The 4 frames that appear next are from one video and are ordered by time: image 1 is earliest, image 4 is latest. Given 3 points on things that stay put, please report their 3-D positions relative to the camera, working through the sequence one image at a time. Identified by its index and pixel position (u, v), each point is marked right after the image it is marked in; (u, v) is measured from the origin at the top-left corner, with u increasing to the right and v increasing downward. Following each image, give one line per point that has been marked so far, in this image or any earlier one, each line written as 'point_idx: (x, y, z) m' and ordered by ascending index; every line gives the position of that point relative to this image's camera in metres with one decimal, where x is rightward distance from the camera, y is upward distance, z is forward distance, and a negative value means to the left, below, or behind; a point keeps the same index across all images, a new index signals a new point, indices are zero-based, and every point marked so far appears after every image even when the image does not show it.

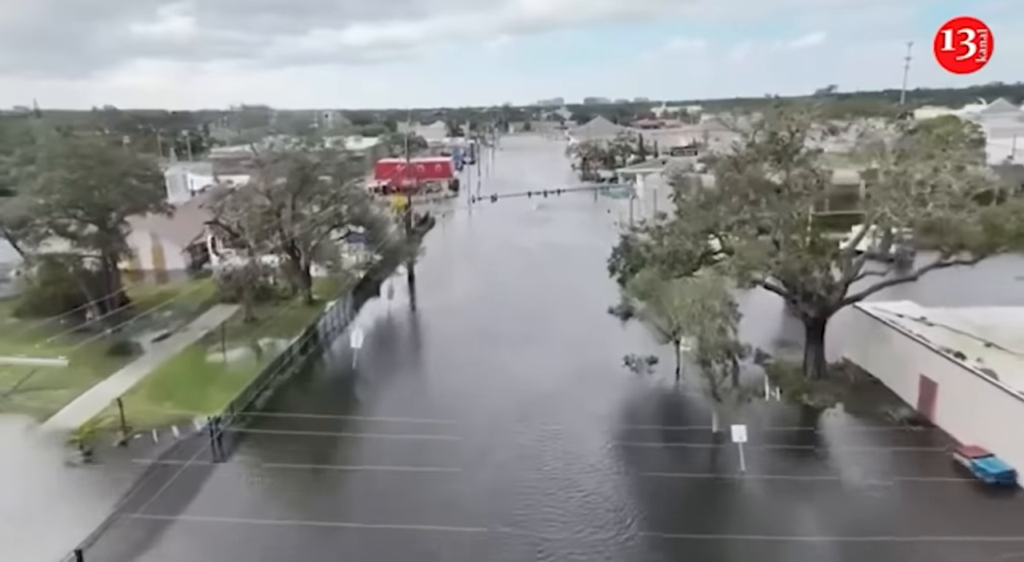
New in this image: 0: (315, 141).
0: (-3.6, +2.6, +13.7) m
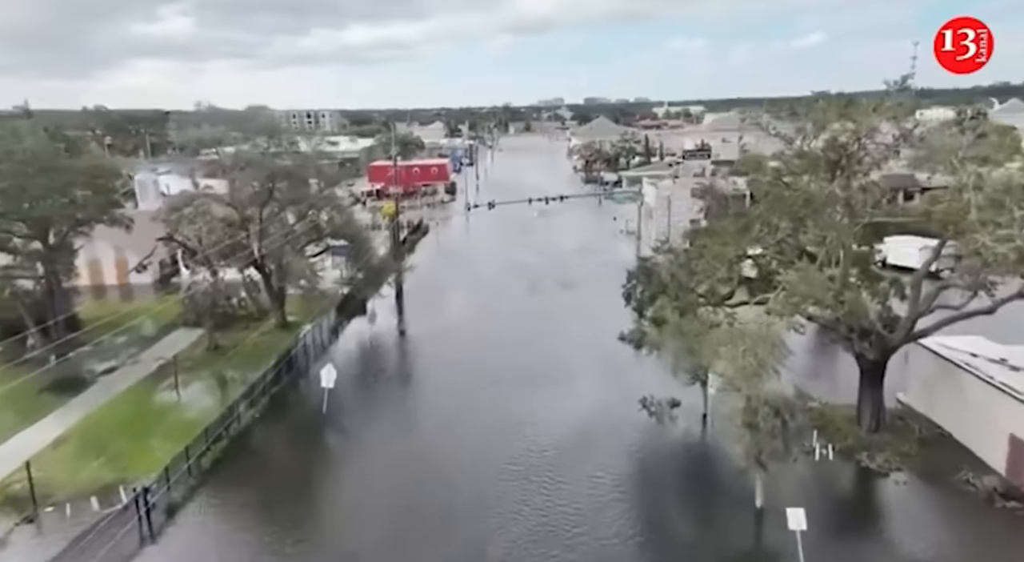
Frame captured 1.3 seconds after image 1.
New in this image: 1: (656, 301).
0: (-3.6, +2.3, +12.3) m
1: (+1.5, -0.2, +7.6) m
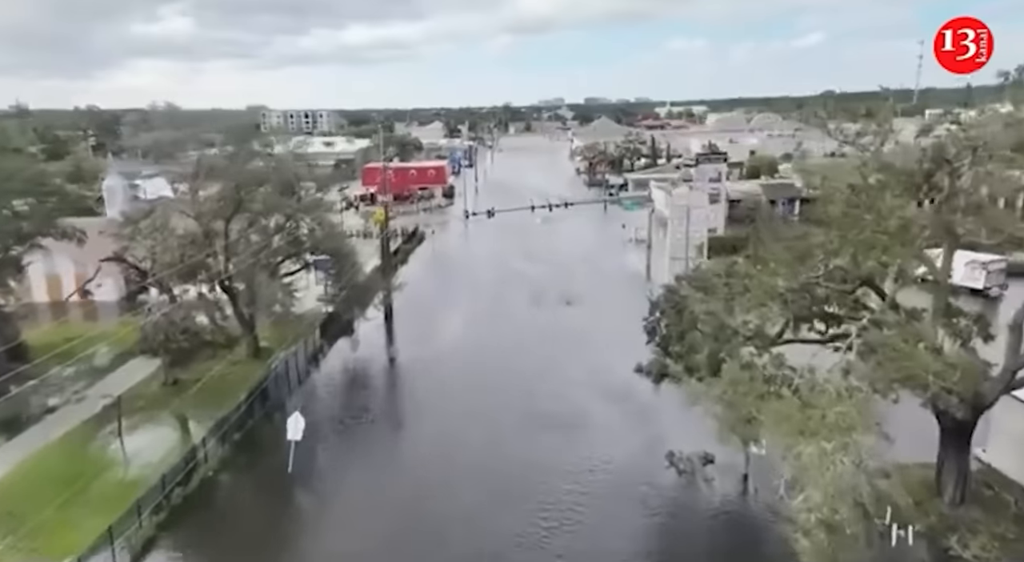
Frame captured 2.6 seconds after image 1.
0: (-3.6, +2.0, +11.0) m
1: (+1.5, -0.5, +6.3) m
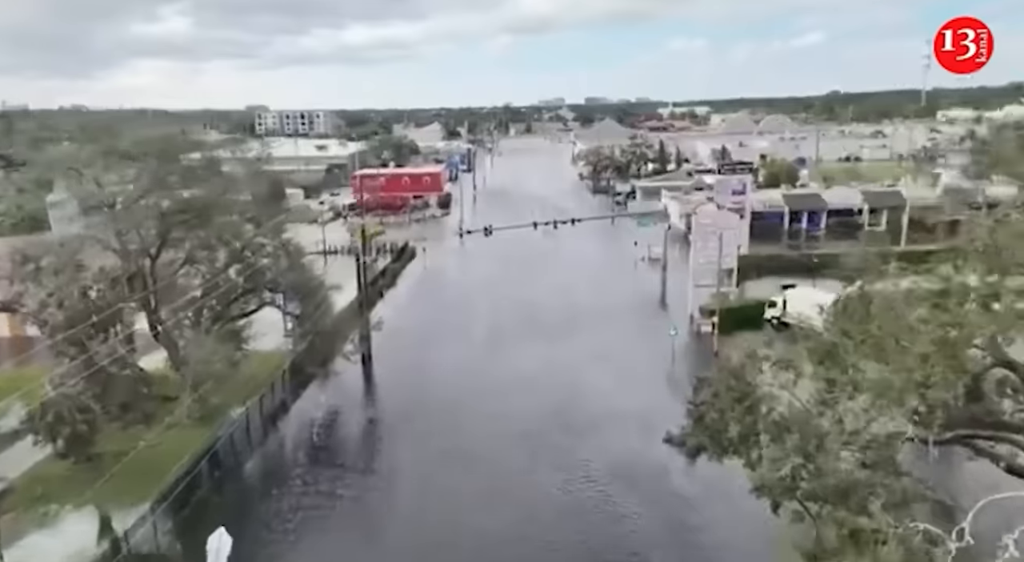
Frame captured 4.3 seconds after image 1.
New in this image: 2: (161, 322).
0: (-3.6, +1.5, +9.2) m
1: (+1.5, -1.0, +4.5) m
2: (-3.7, -0.4, +7.8) m
